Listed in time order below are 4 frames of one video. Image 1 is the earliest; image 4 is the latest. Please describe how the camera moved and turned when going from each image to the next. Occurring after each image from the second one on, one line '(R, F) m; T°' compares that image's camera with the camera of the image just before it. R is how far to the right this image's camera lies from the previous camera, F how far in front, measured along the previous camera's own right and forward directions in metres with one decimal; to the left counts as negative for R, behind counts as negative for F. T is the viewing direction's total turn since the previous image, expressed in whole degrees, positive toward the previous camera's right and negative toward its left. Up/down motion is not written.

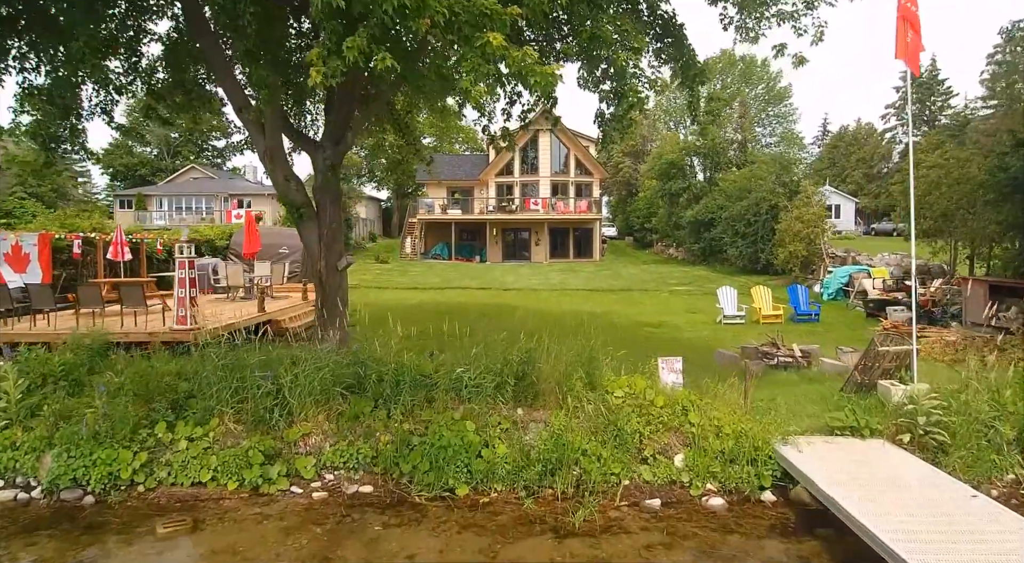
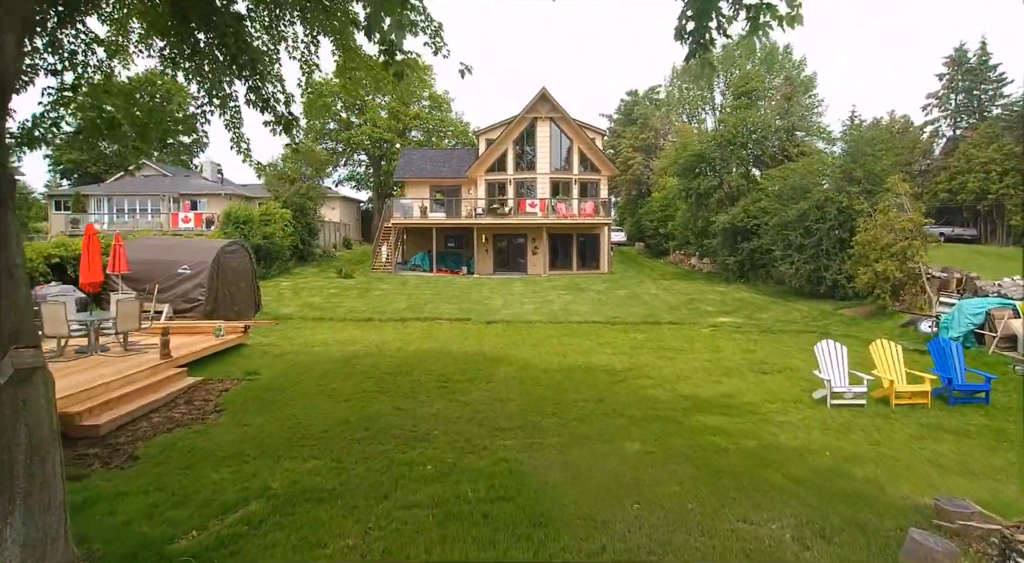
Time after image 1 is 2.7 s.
(+0.4, +5.1) m; 0°
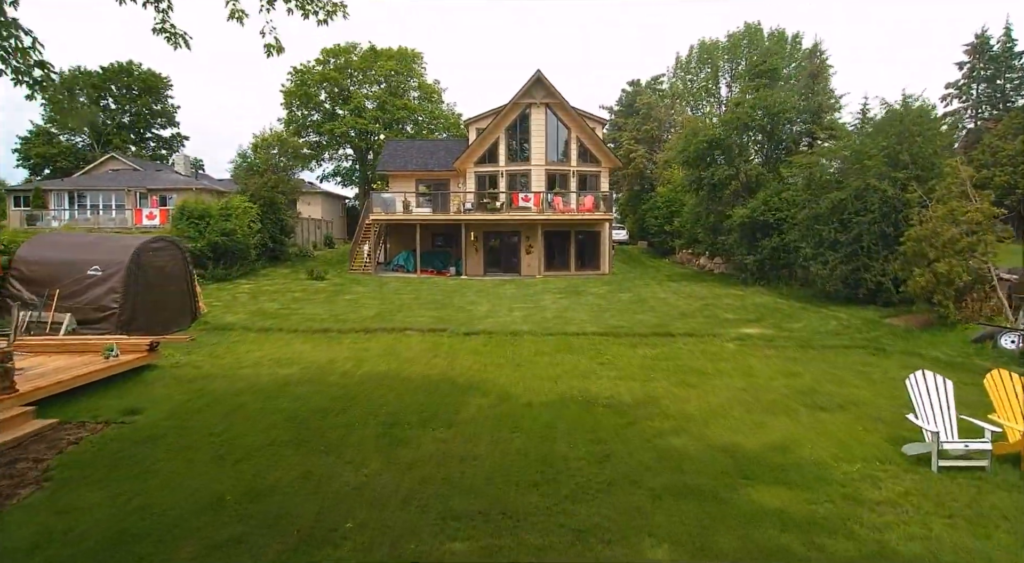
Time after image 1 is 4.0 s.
(+0.3, +2.5) m; 0°
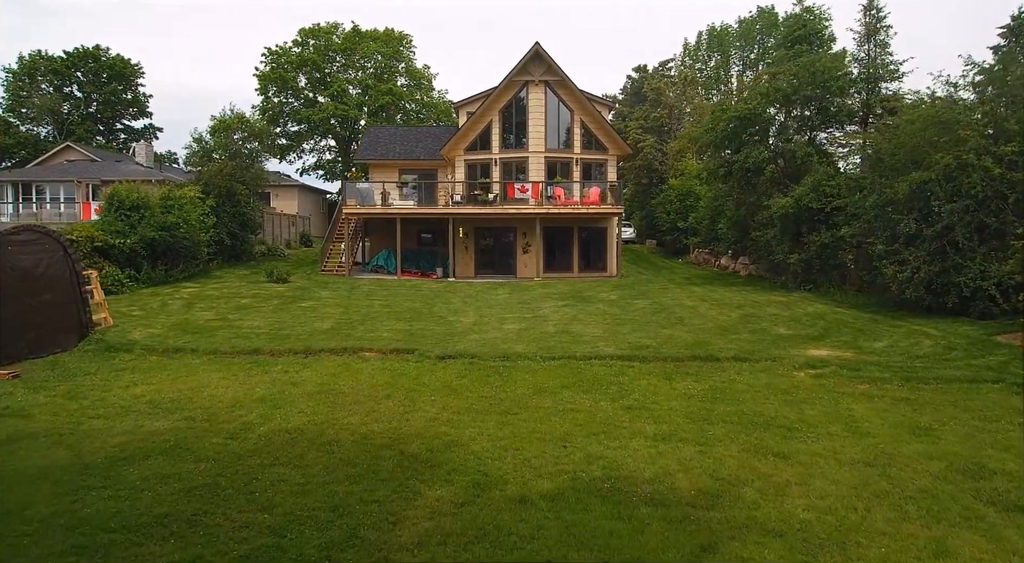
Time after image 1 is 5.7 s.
(+0.1, +3.1) m; 0°
